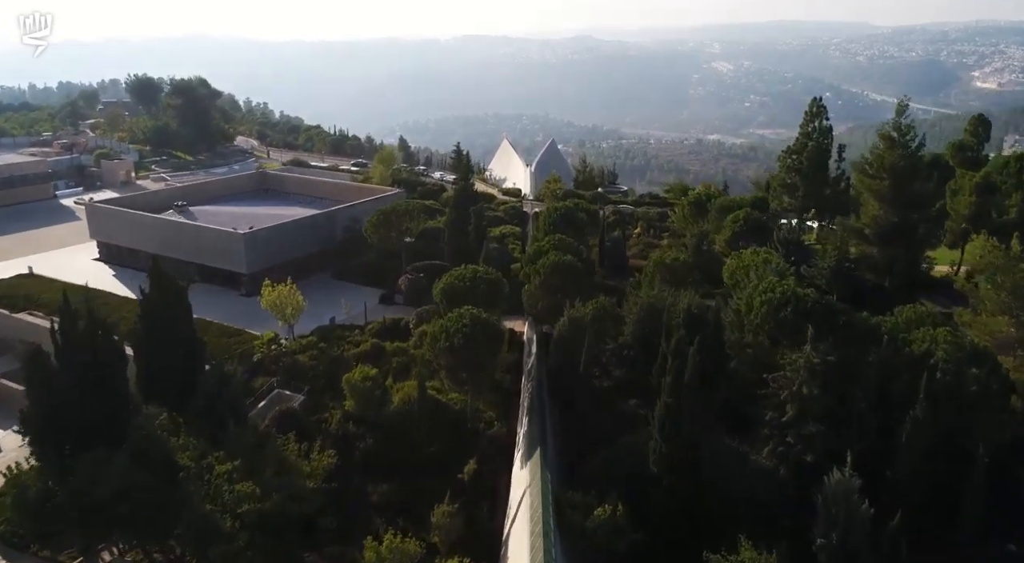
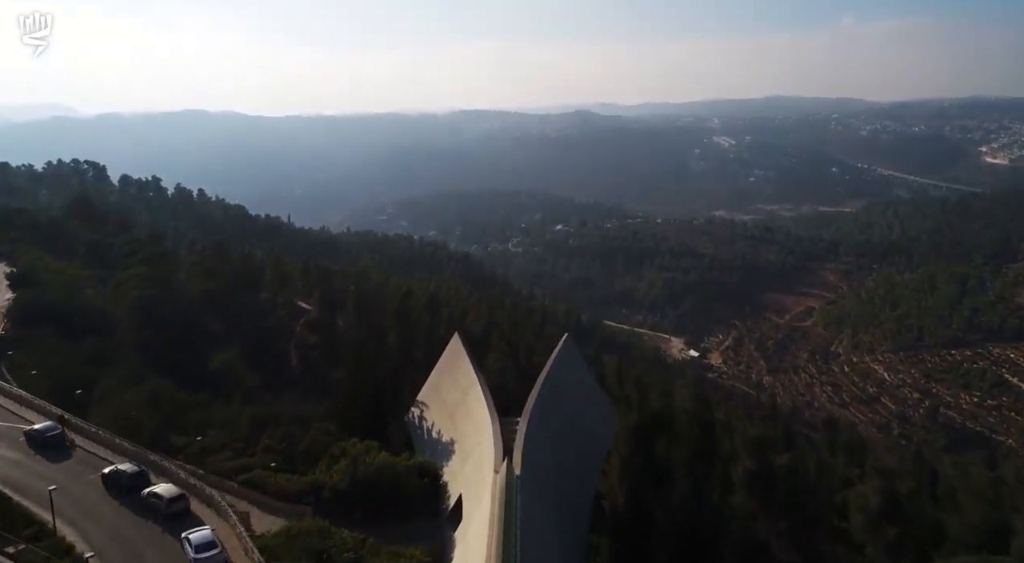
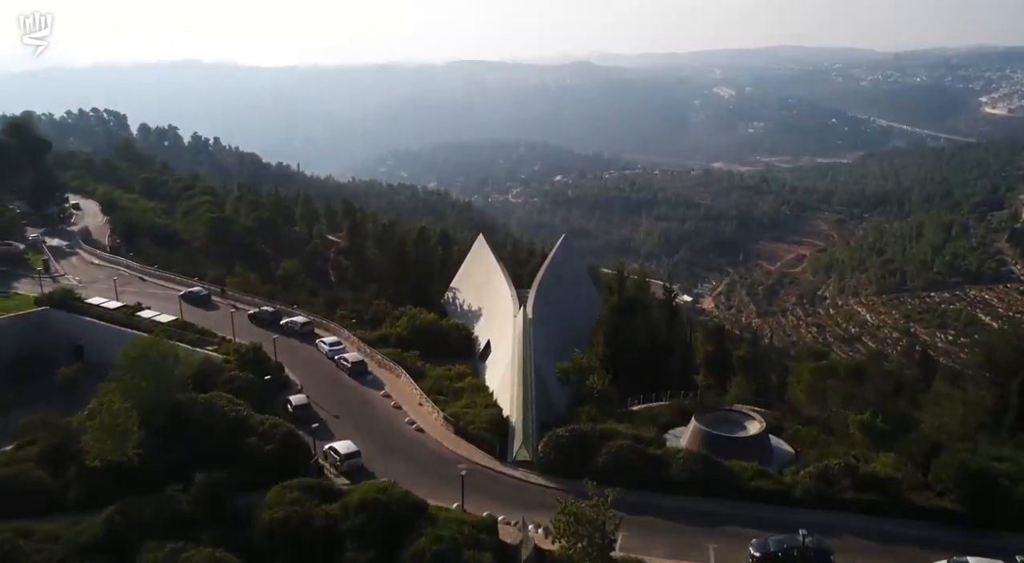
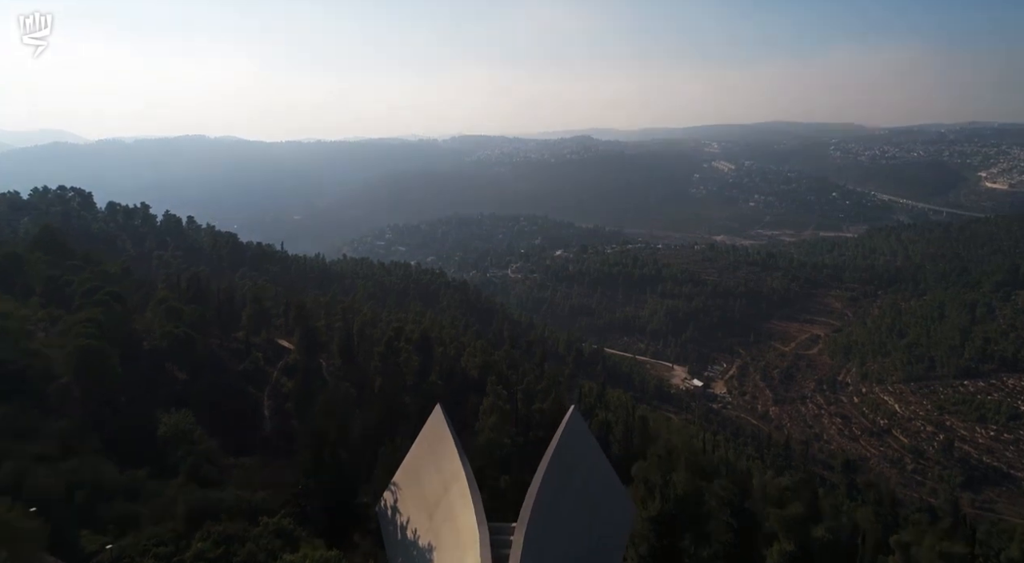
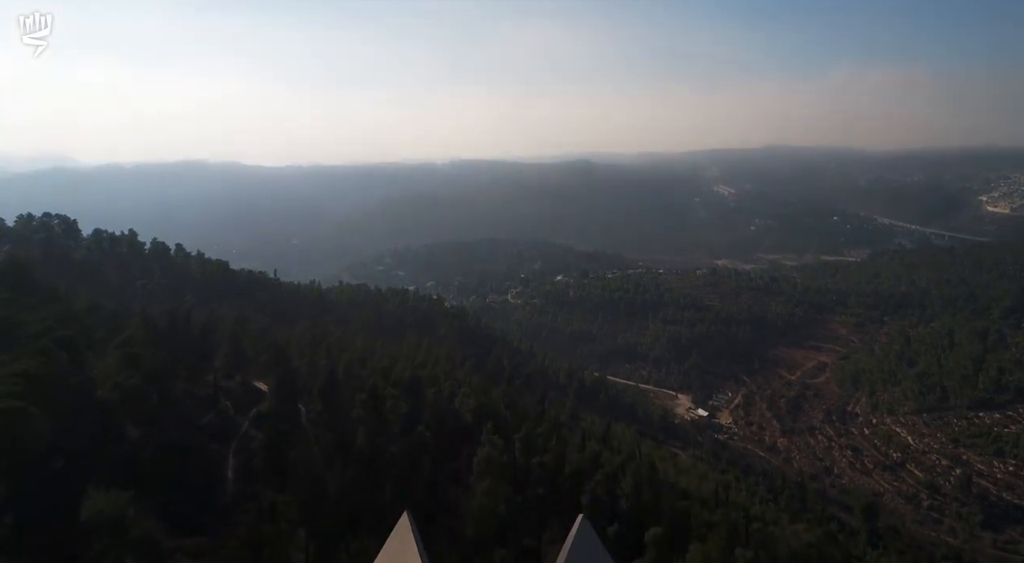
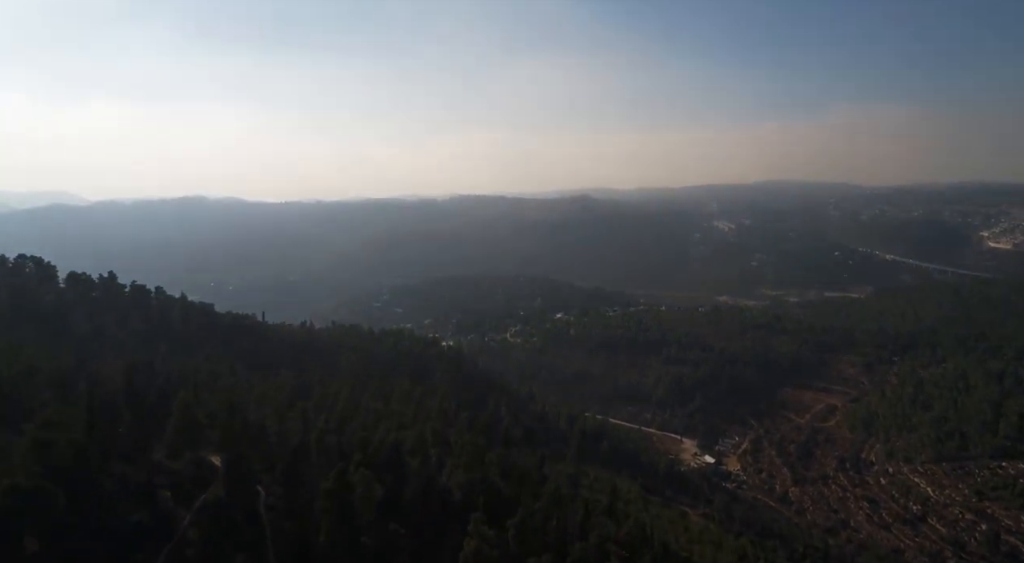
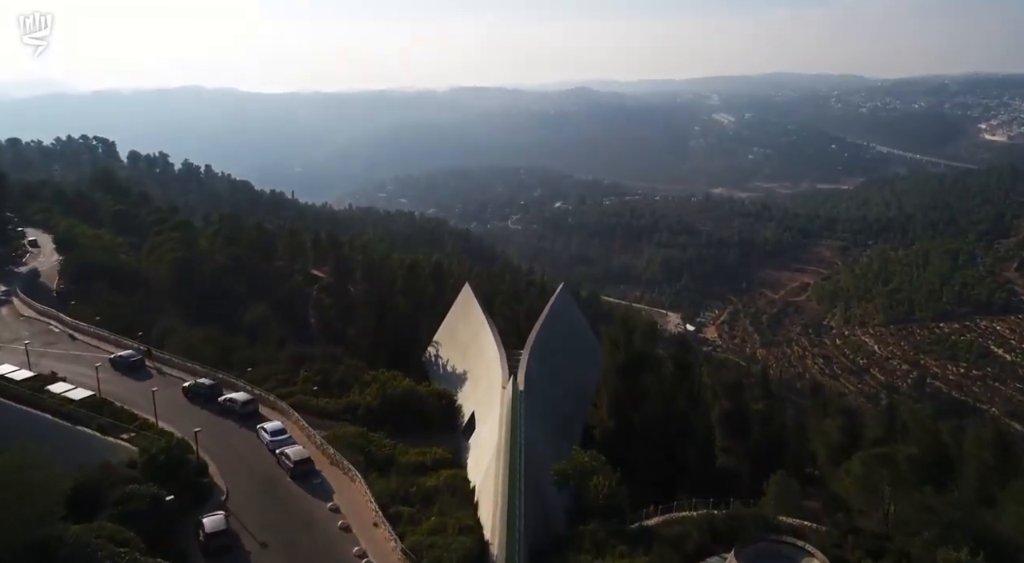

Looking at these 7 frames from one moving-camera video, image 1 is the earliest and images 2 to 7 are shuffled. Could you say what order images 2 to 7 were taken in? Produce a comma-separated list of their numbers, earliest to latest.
3, 7, 2, 4, 5, 6
